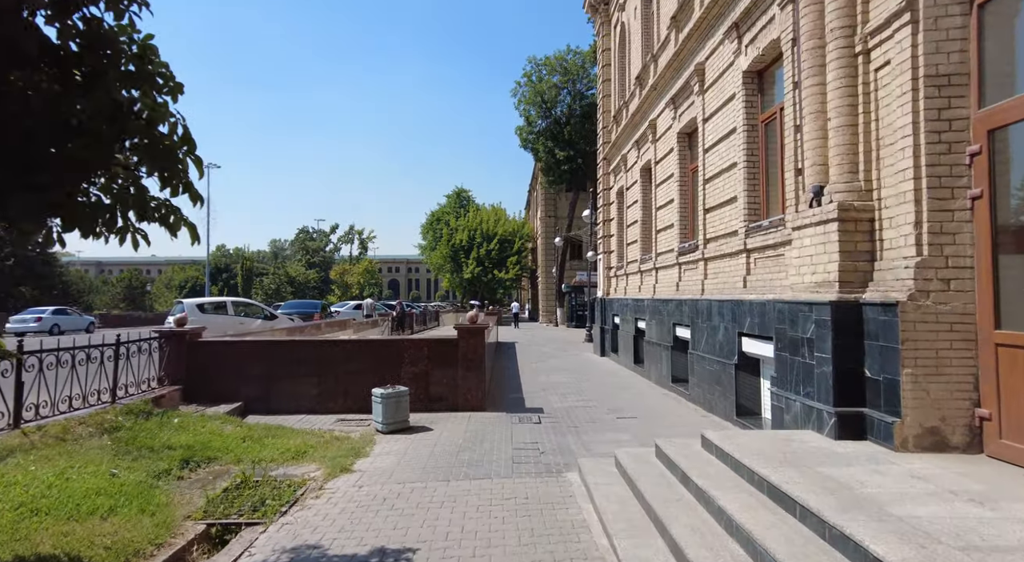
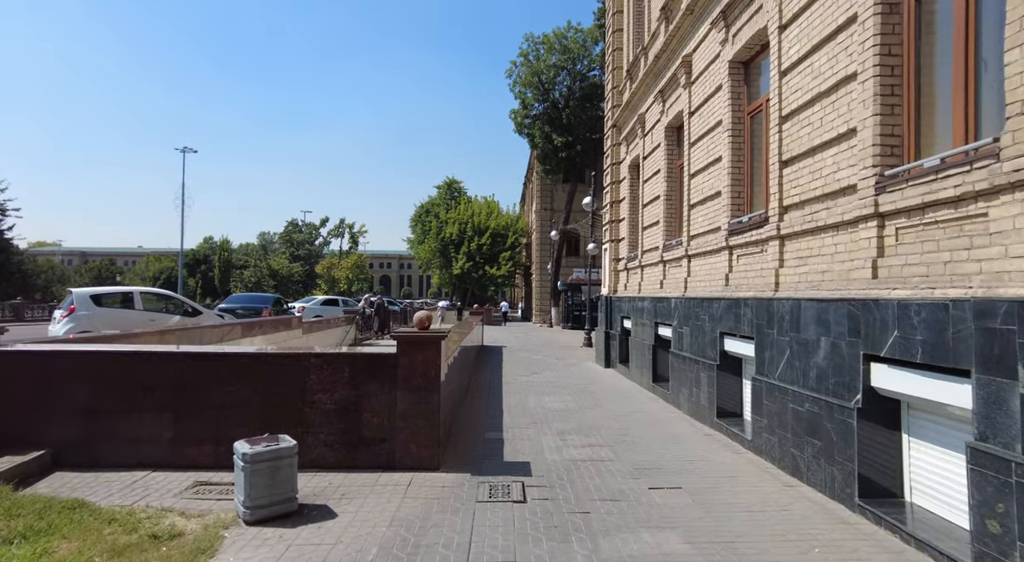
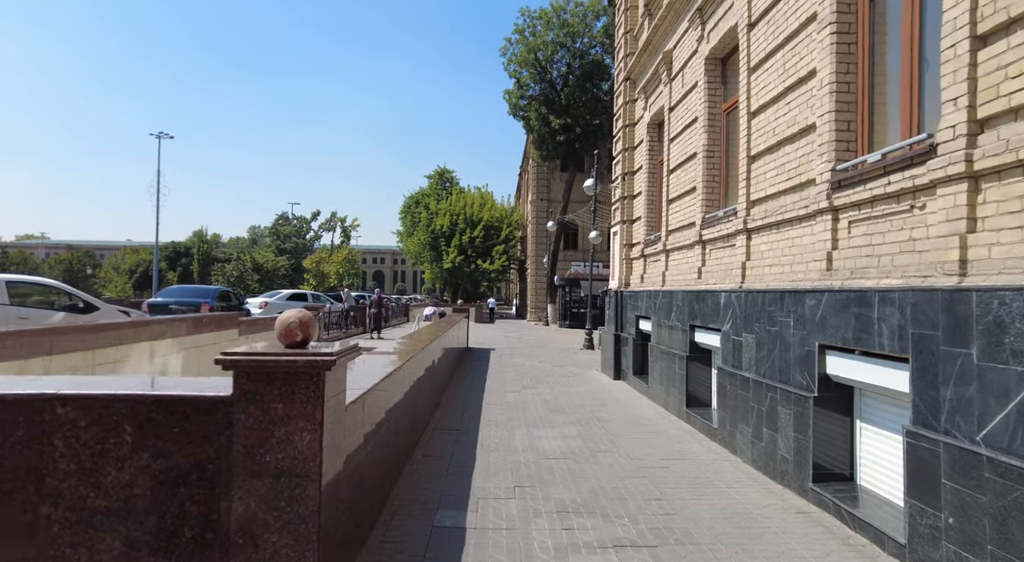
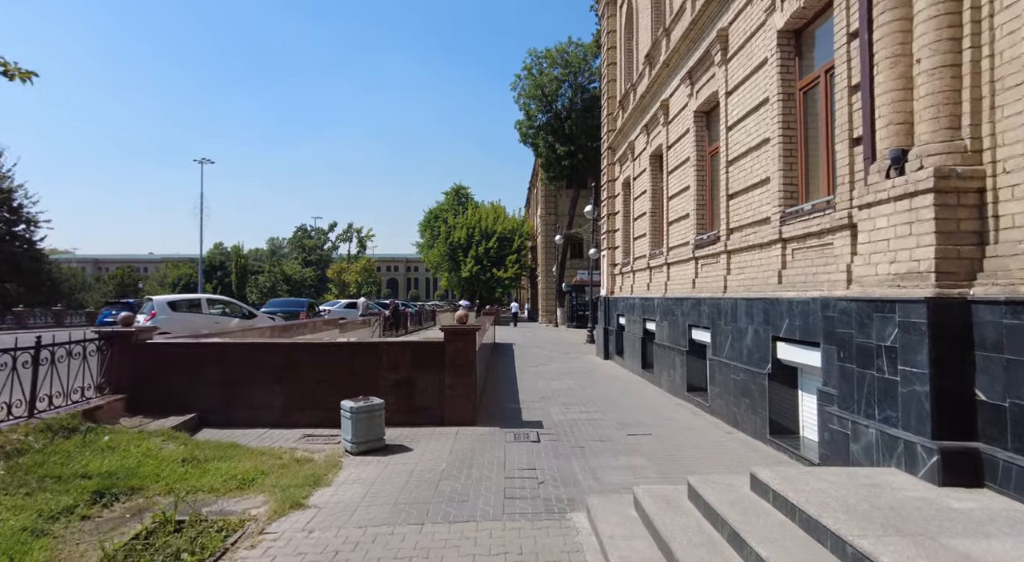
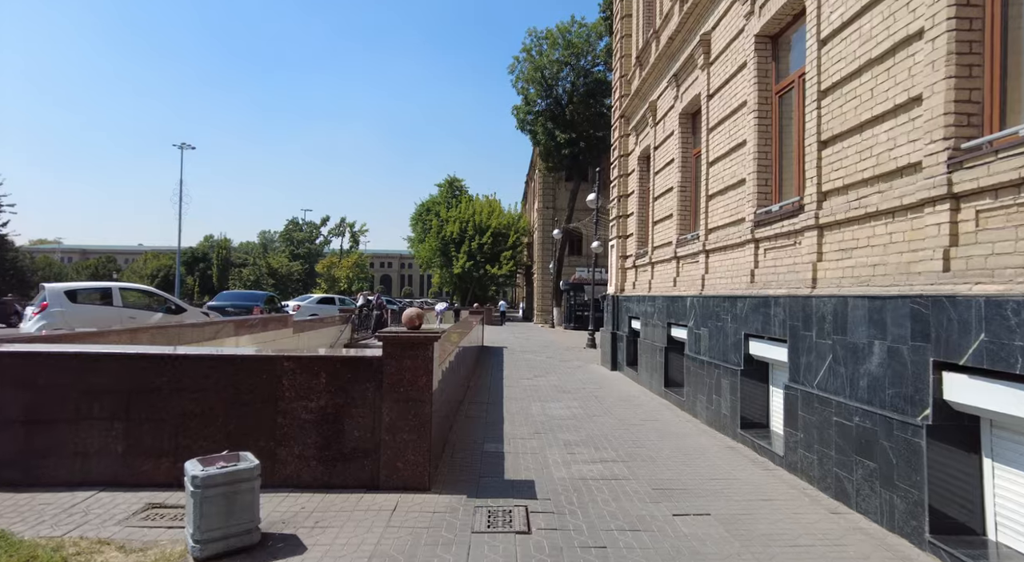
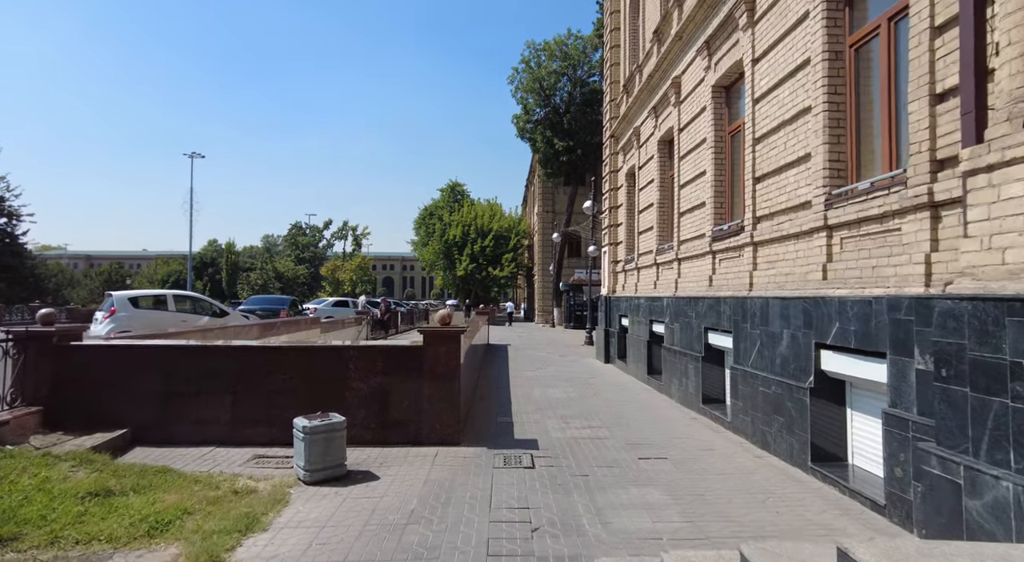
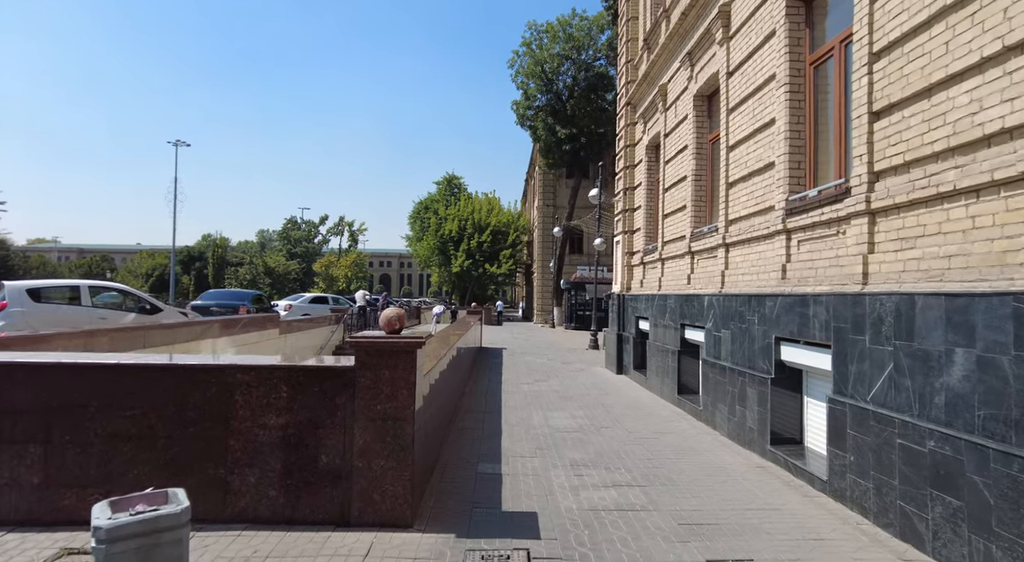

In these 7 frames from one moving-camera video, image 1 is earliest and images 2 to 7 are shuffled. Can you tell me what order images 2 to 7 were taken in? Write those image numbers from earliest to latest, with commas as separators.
4, 6, 2, 5, 7, 3
